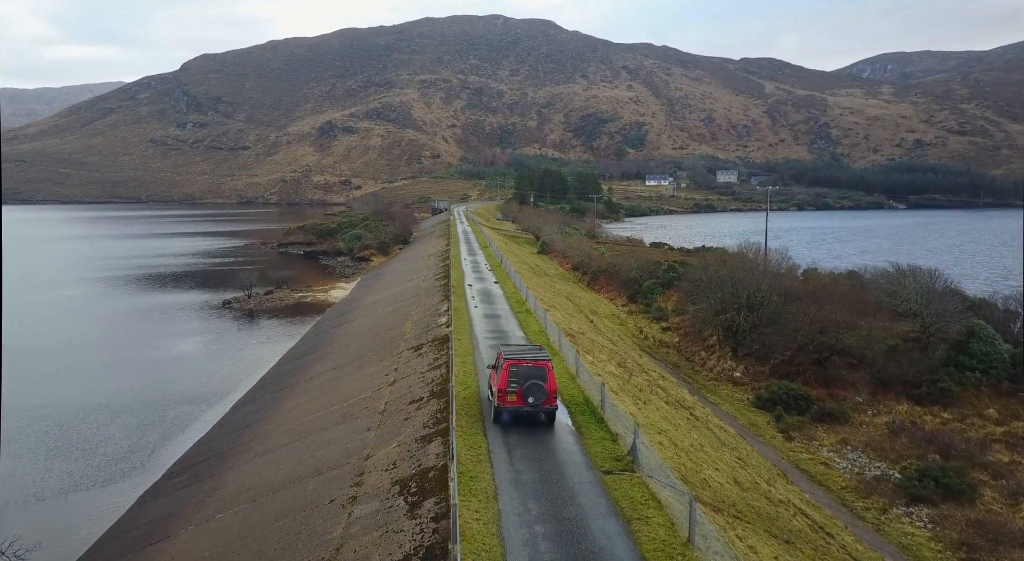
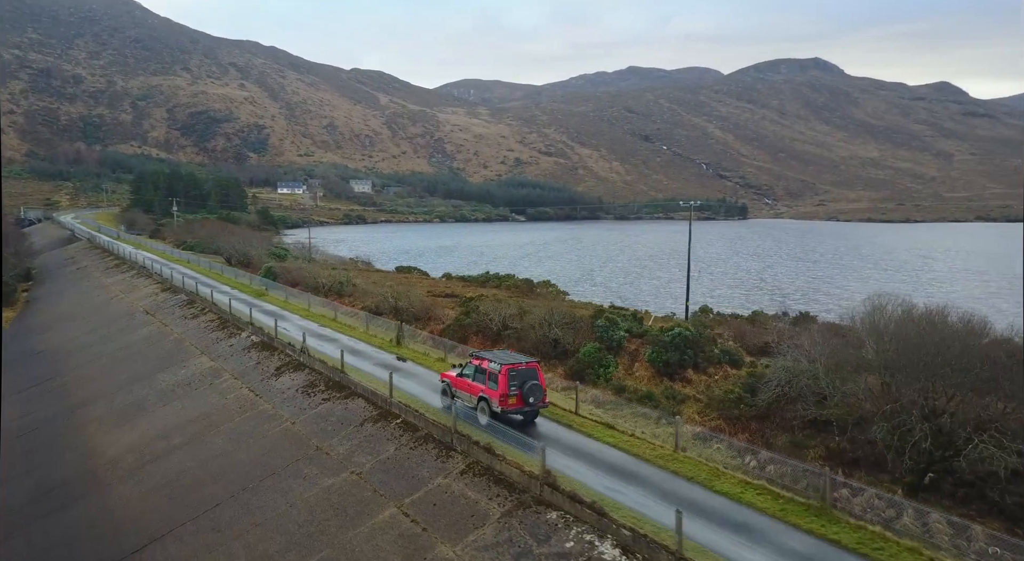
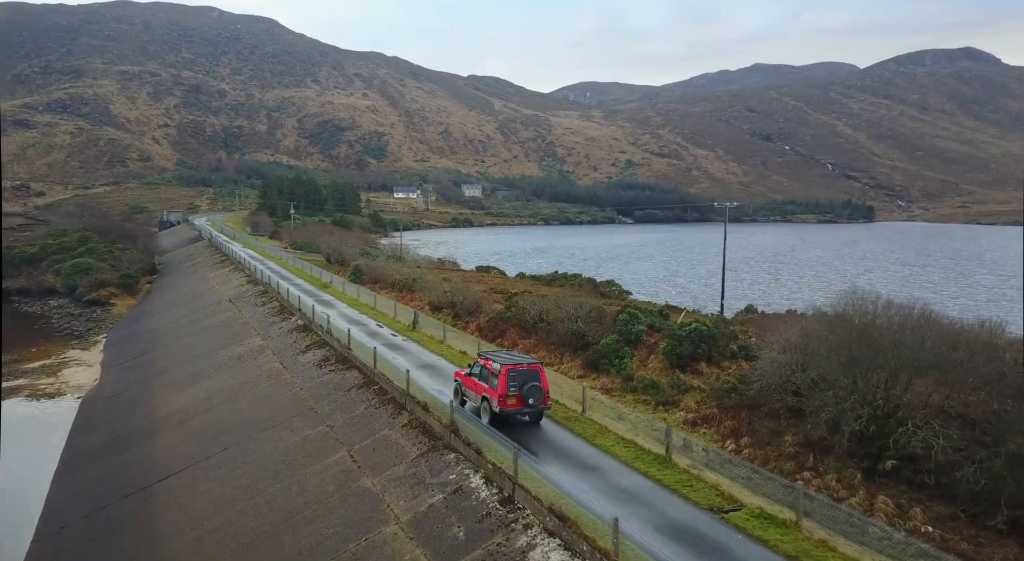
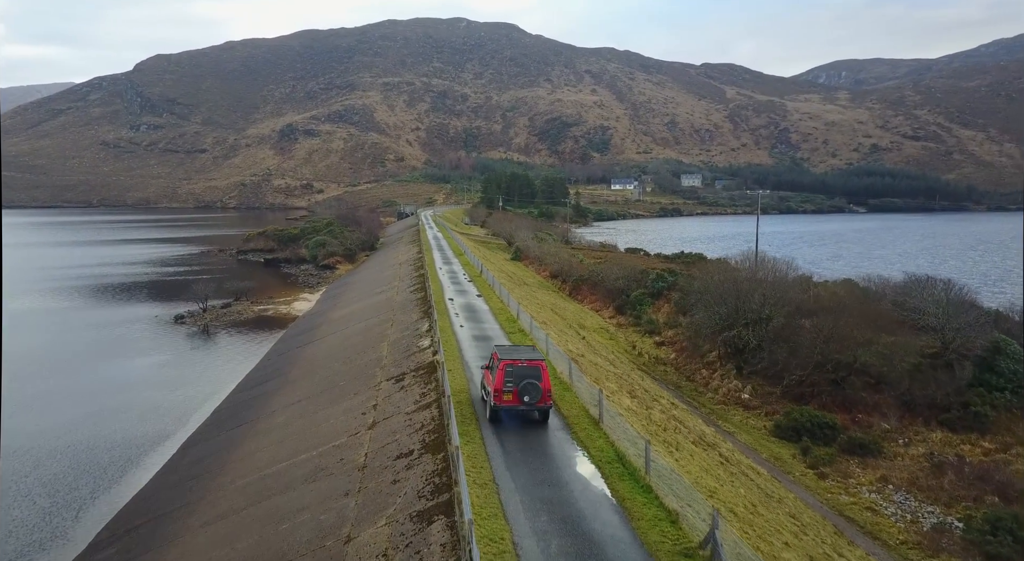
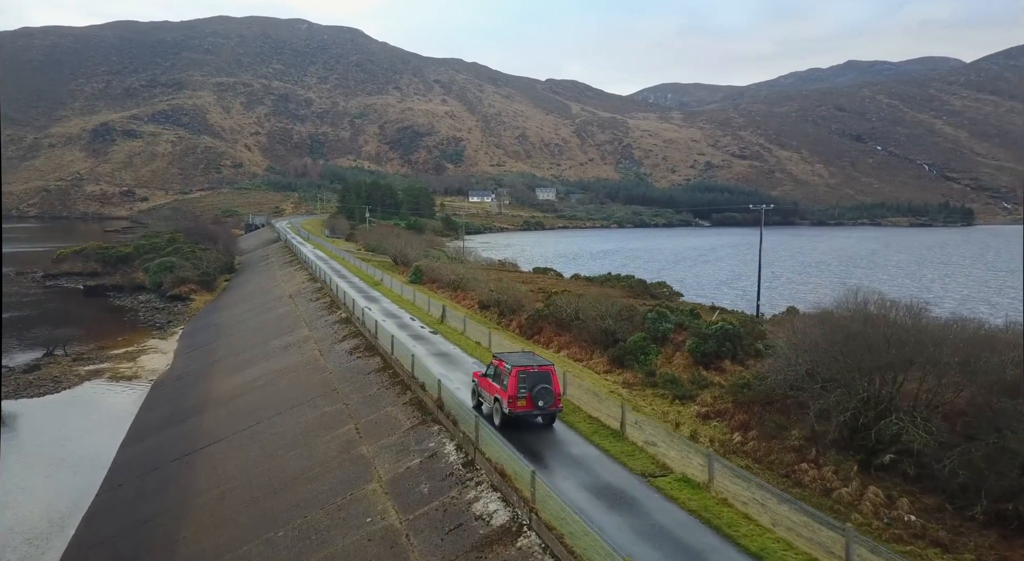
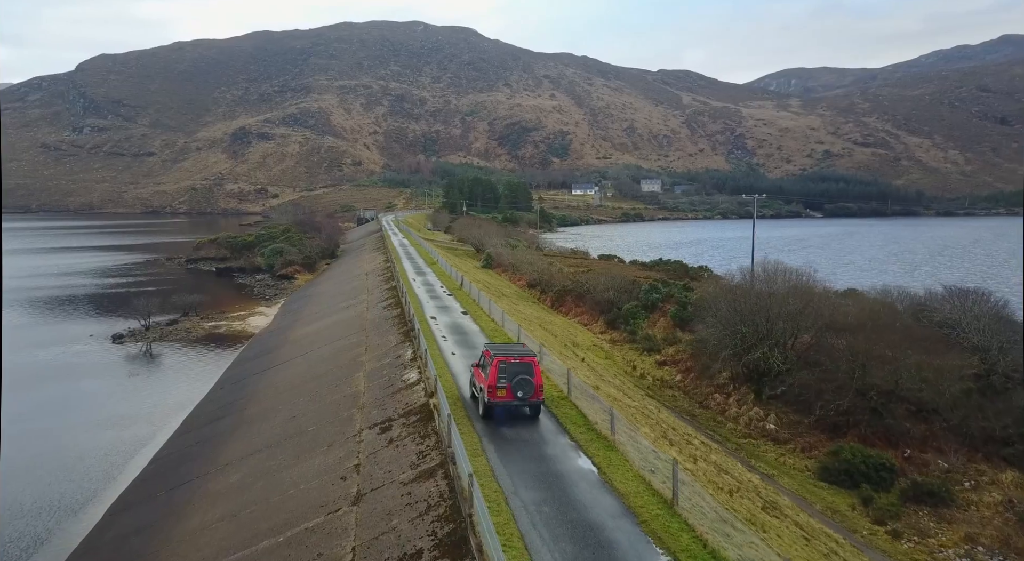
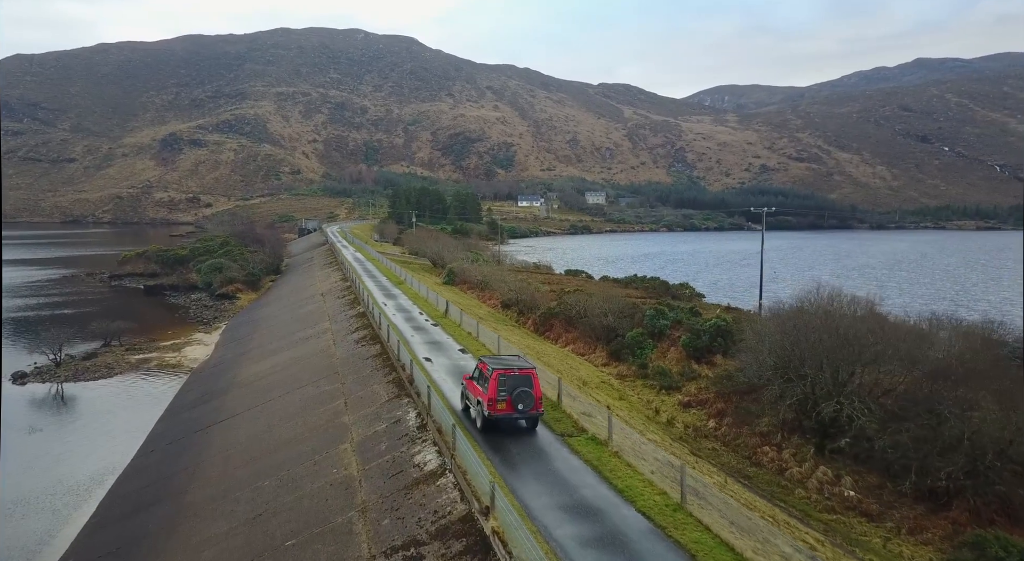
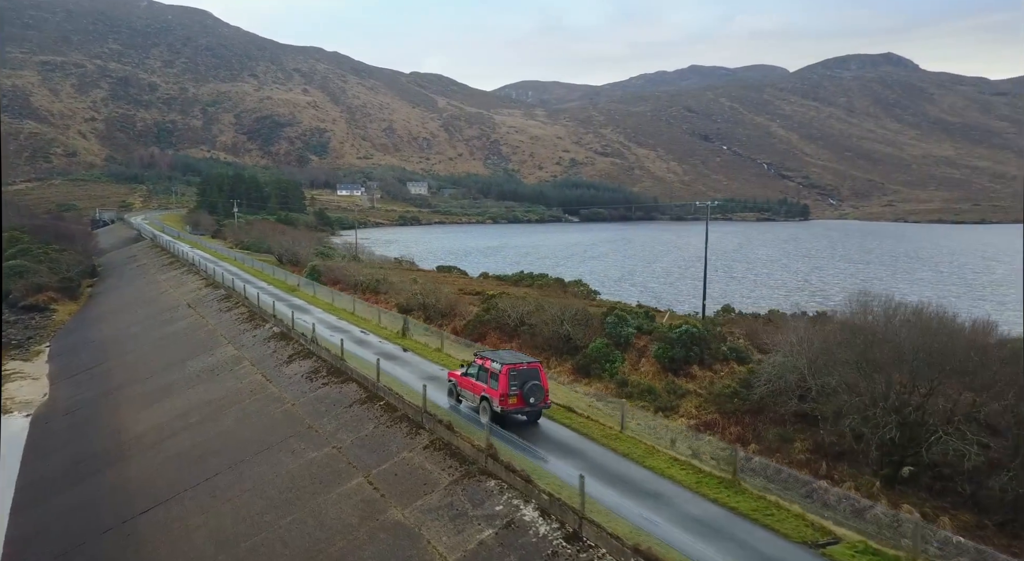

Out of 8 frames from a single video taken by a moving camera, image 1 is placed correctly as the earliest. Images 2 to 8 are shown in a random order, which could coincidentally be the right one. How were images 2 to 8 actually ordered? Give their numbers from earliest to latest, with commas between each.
4, 6, 7, 5, 3, 8, 2
